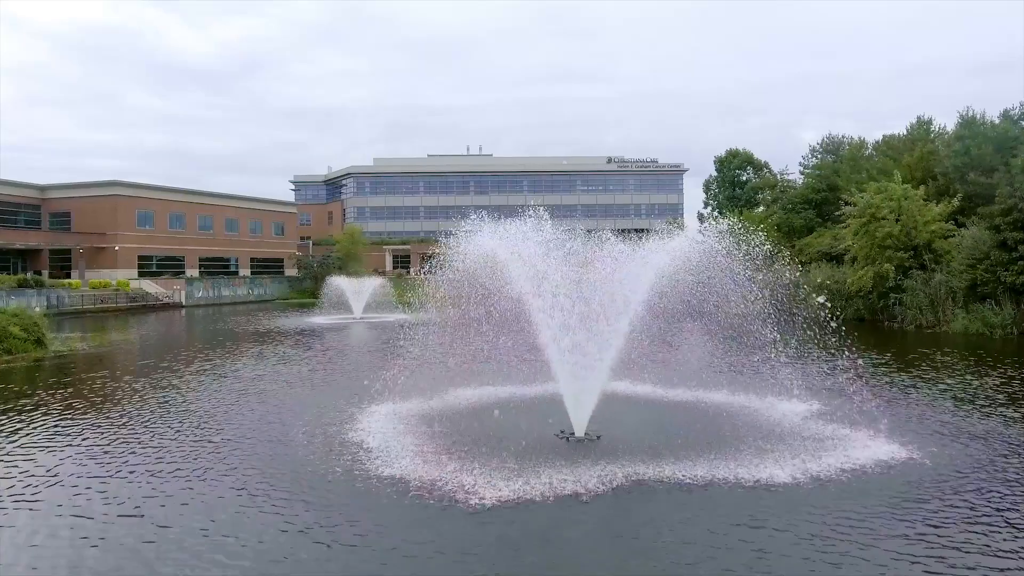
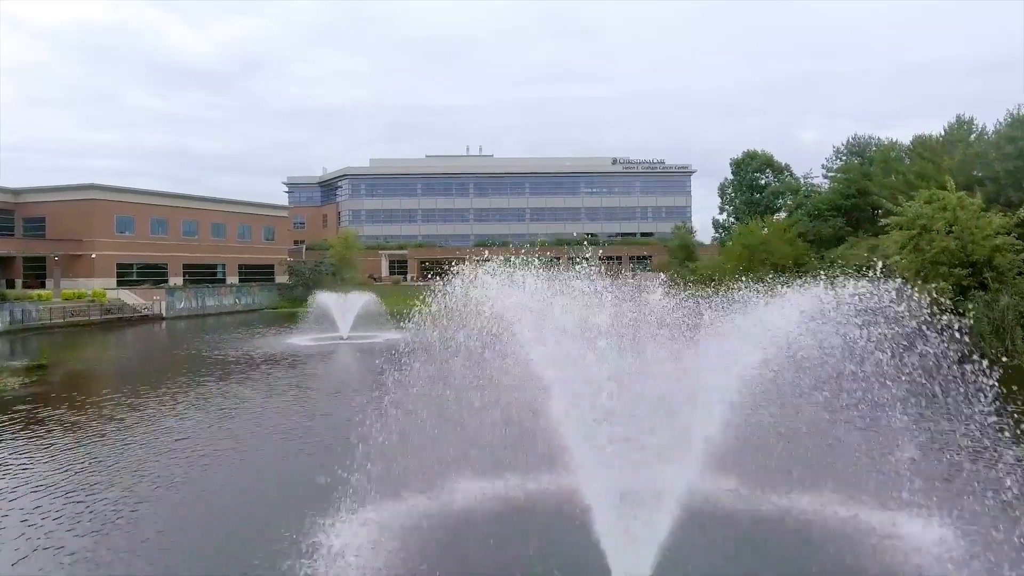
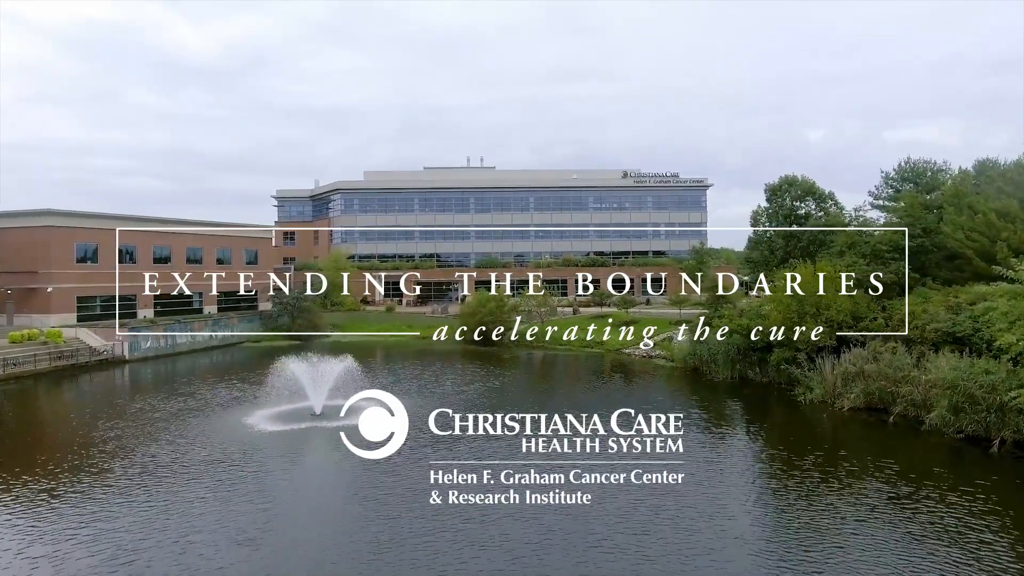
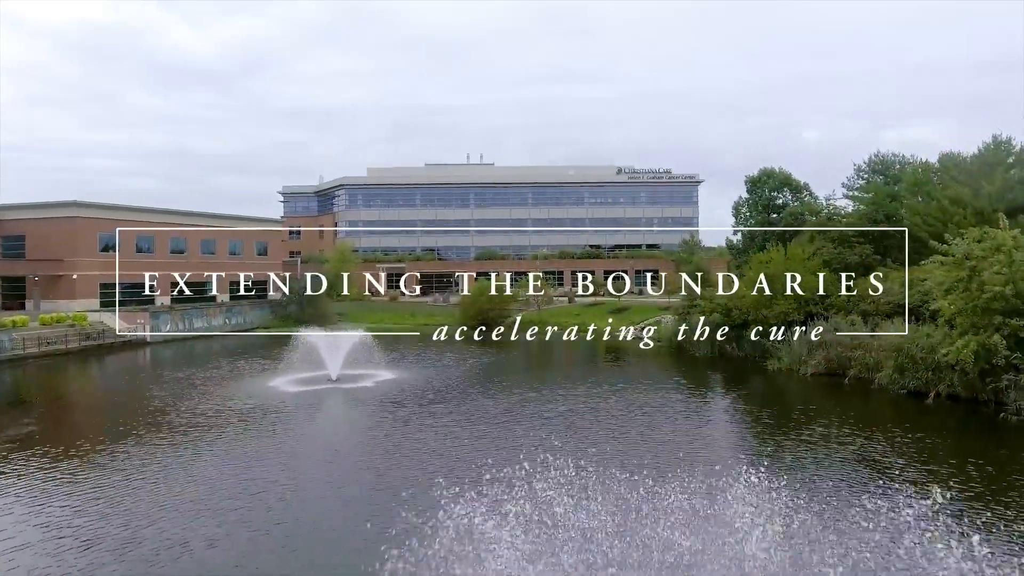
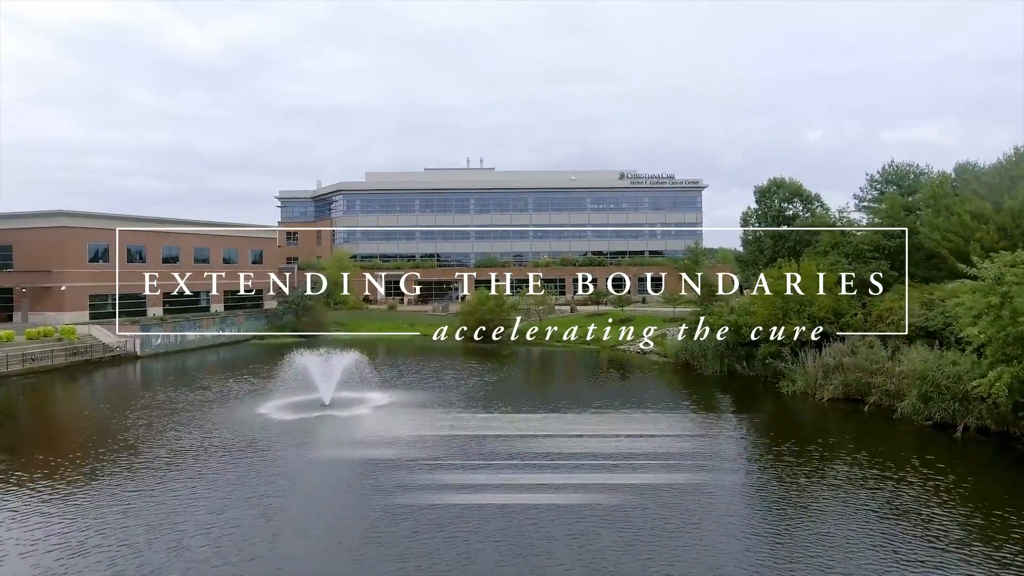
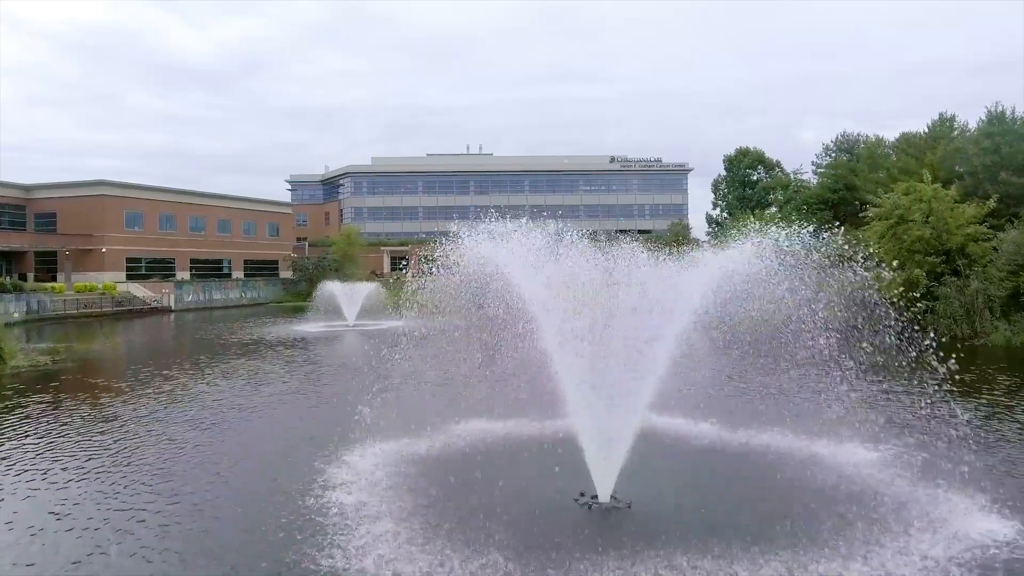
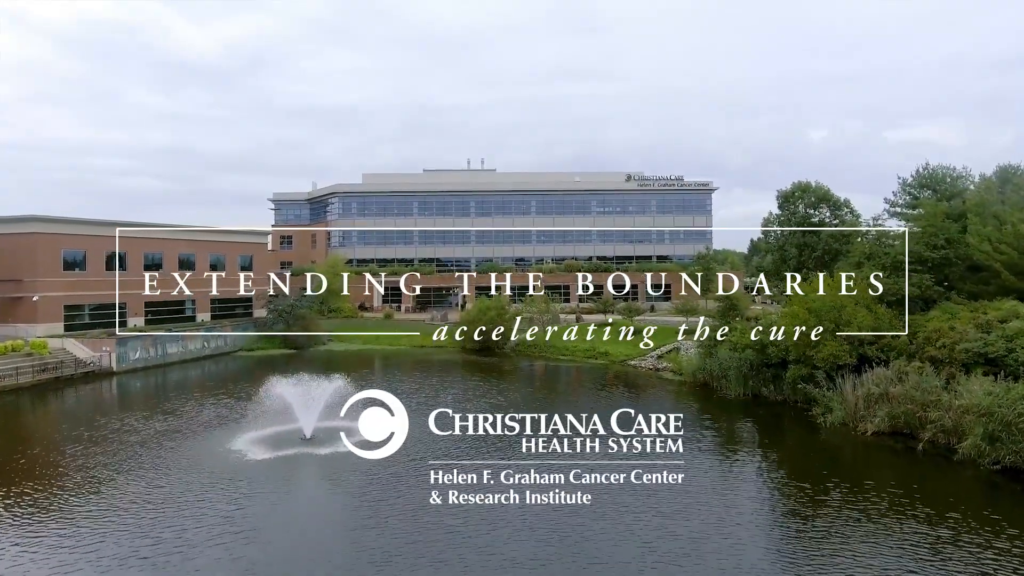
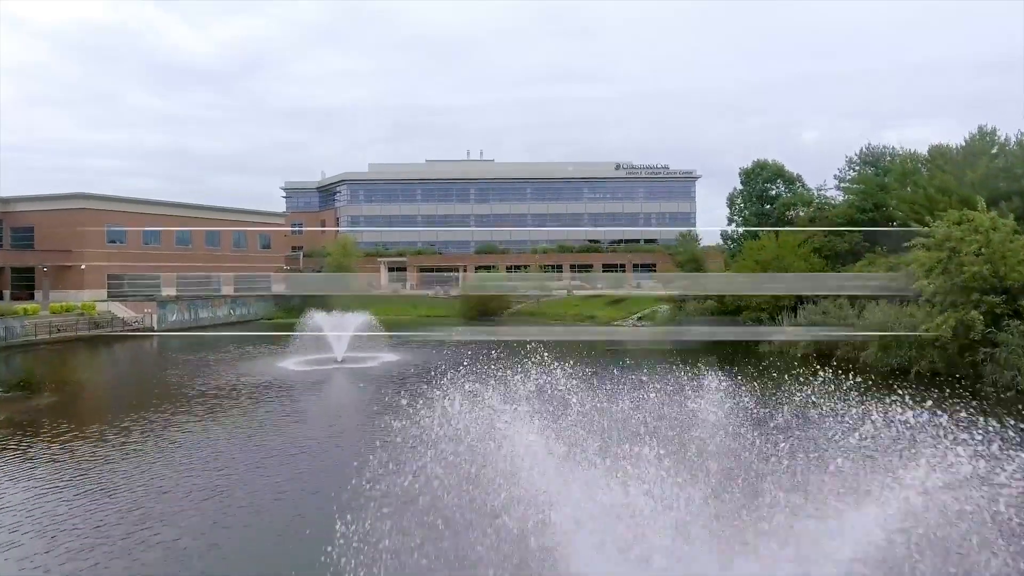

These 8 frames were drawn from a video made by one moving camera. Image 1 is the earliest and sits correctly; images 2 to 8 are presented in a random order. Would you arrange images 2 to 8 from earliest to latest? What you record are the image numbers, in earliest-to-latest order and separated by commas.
6, 2, 8, 4, 5, 3, 7
